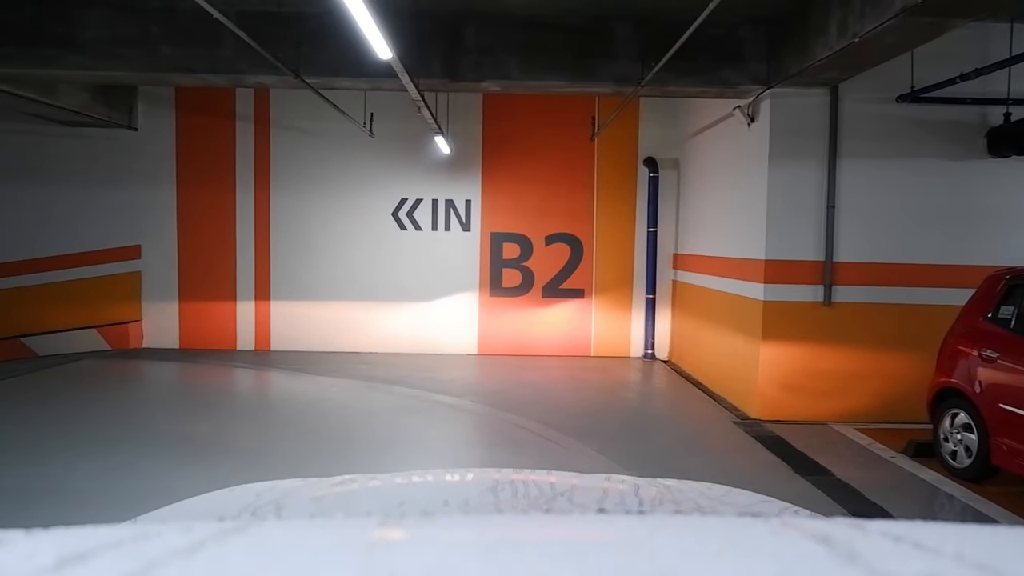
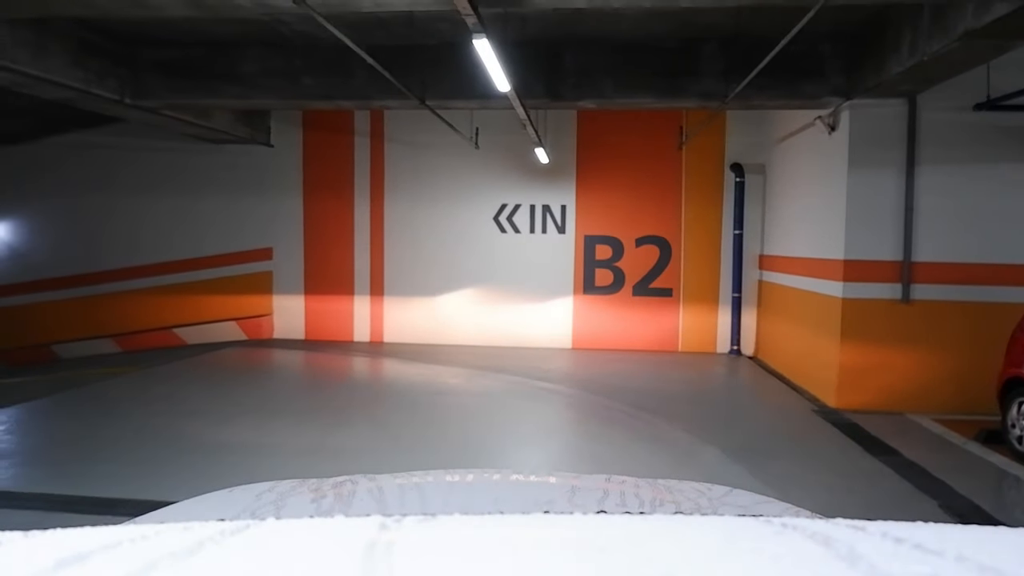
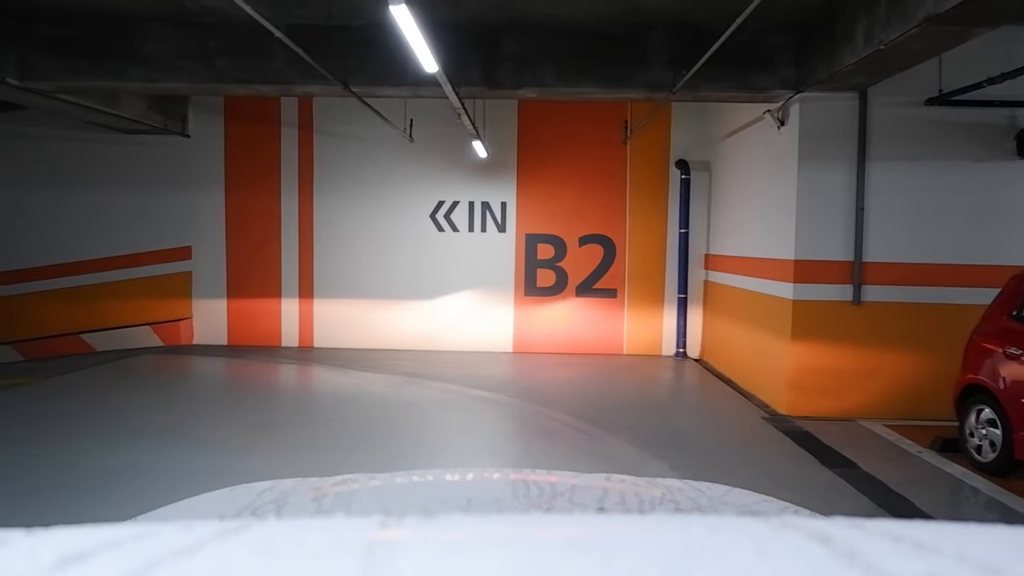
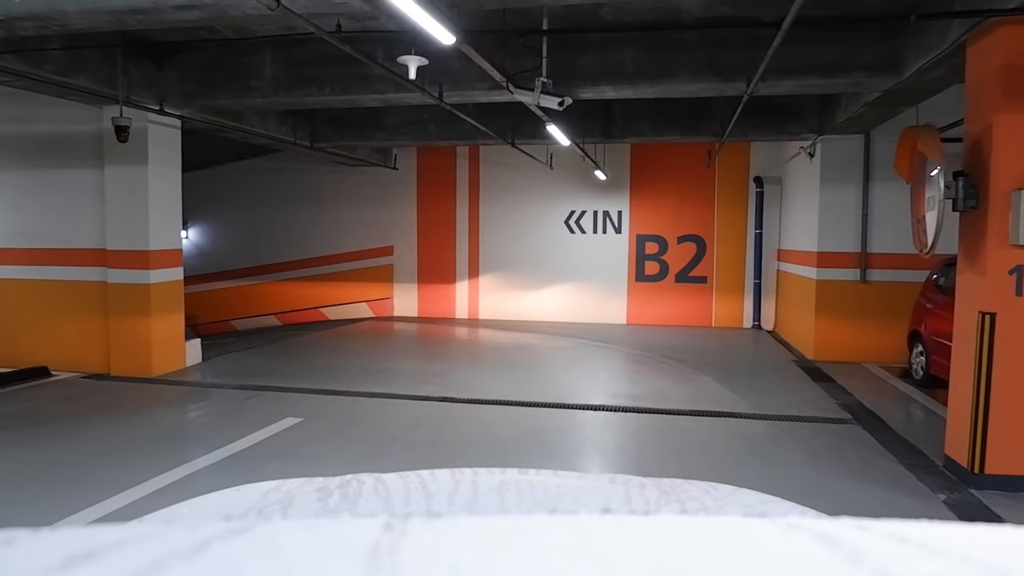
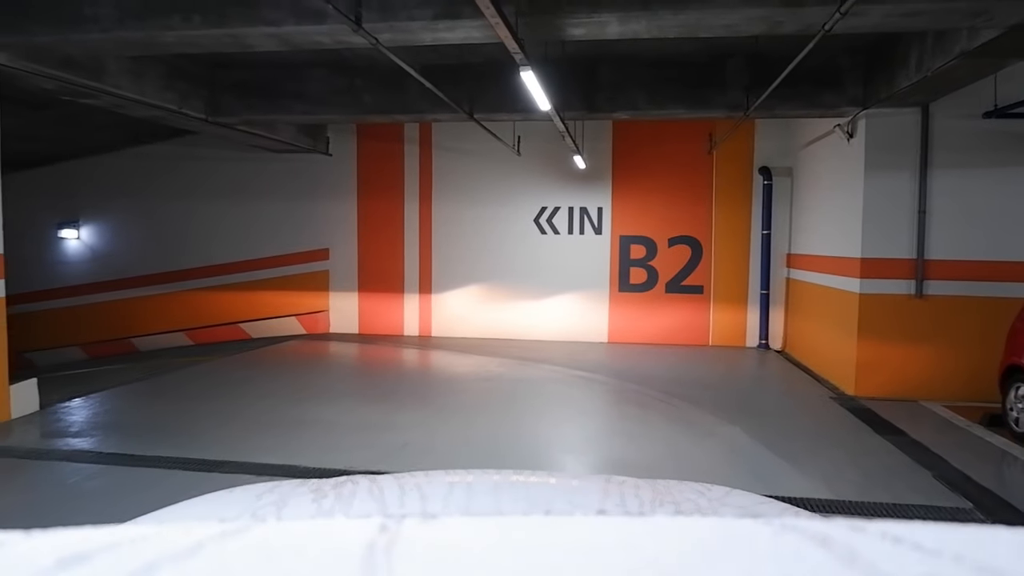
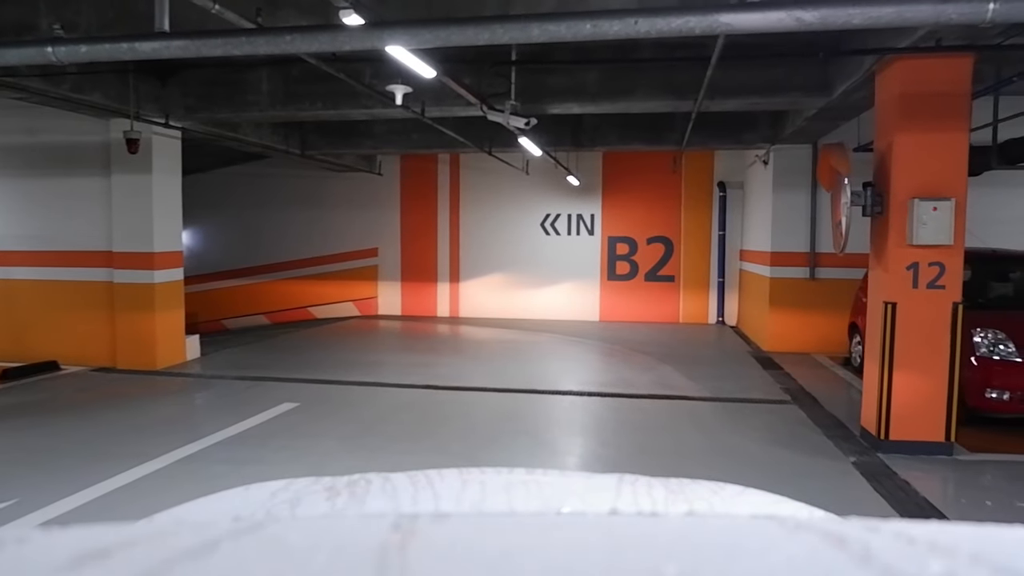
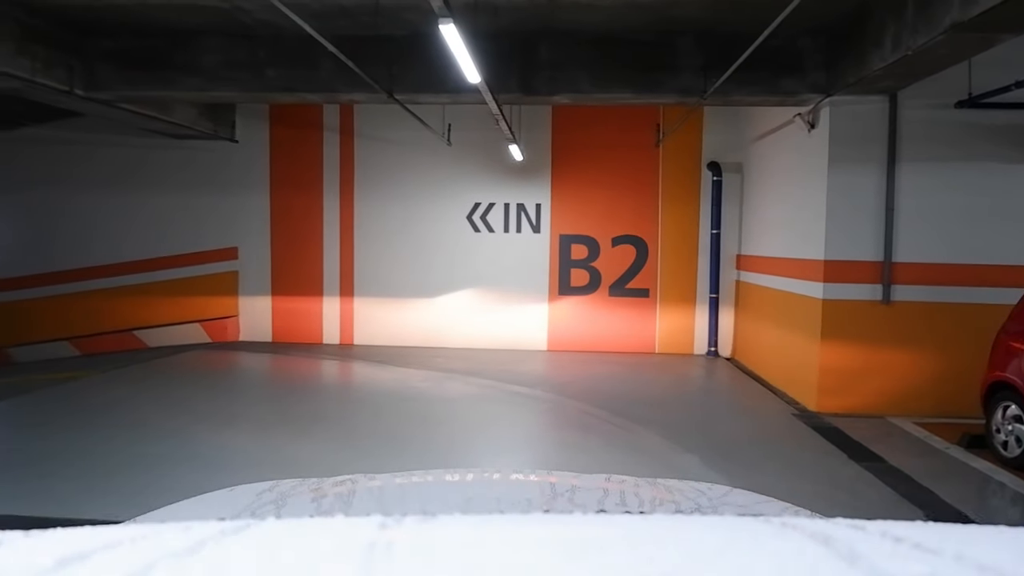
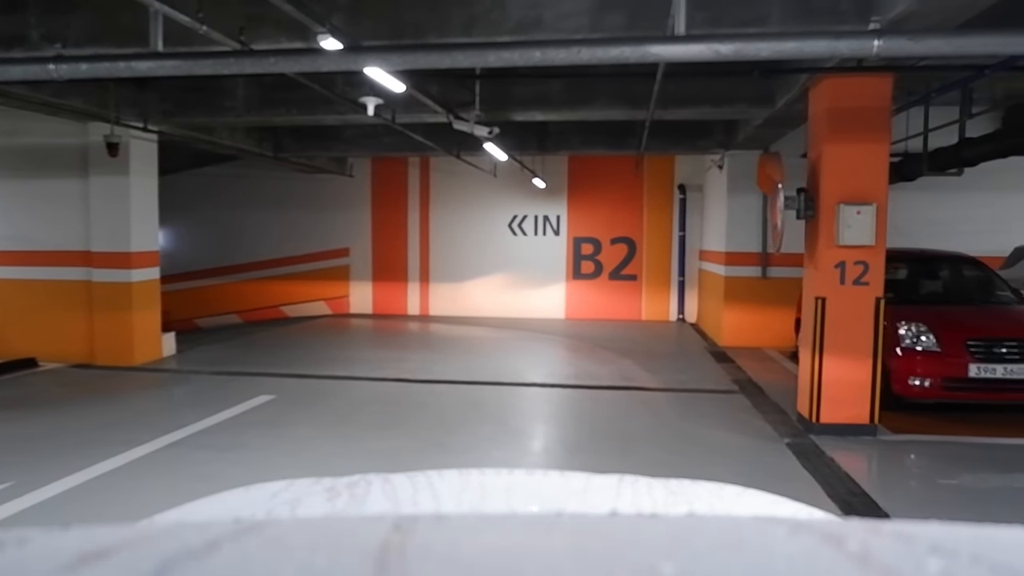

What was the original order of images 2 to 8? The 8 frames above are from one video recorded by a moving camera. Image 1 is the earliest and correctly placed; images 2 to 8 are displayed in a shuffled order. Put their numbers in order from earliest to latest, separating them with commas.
3, 7, 2, 5, 4, 6, 8
